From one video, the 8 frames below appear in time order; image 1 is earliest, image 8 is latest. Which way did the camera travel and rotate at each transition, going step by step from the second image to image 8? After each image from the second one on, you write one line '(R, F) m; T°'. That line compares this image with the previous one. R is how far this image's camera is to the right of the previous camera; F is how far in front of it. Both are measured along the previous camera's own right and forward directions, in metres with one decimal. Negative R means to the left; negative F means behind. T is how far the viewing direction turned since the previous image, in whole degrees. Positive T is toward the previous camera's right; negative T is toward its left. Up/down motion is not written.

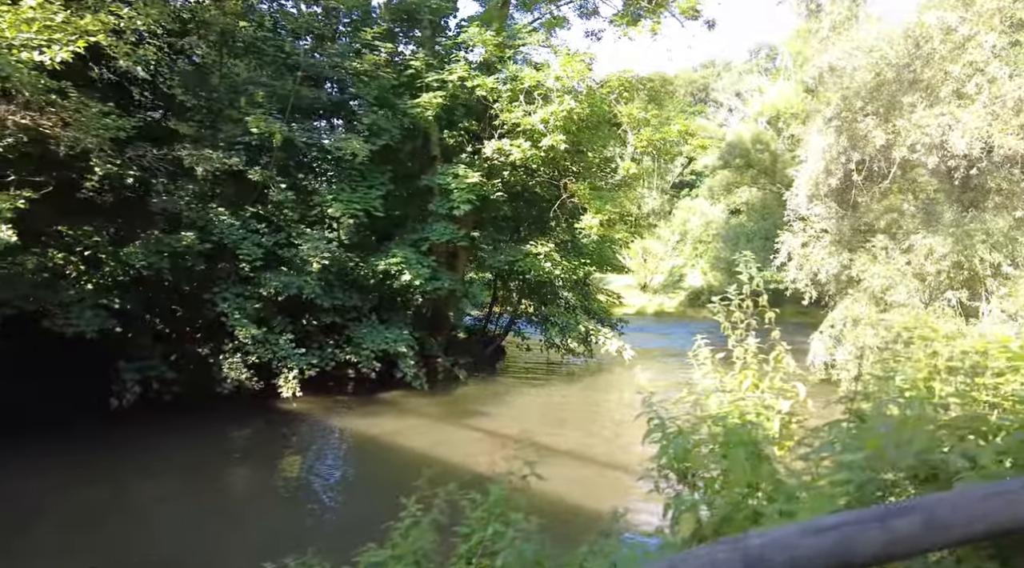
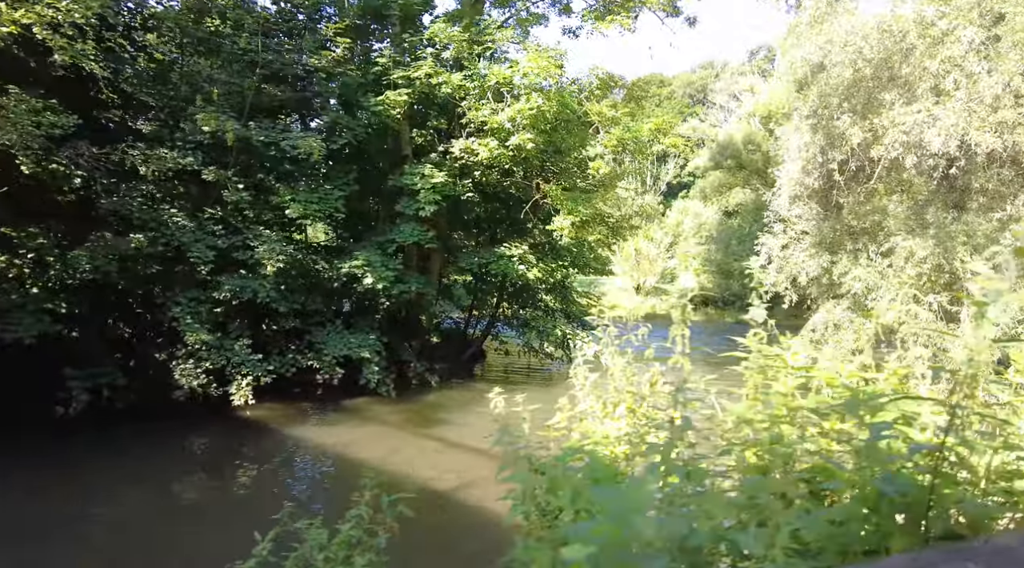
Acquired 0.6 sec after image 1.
(+0.5, +0.4) m; 0°
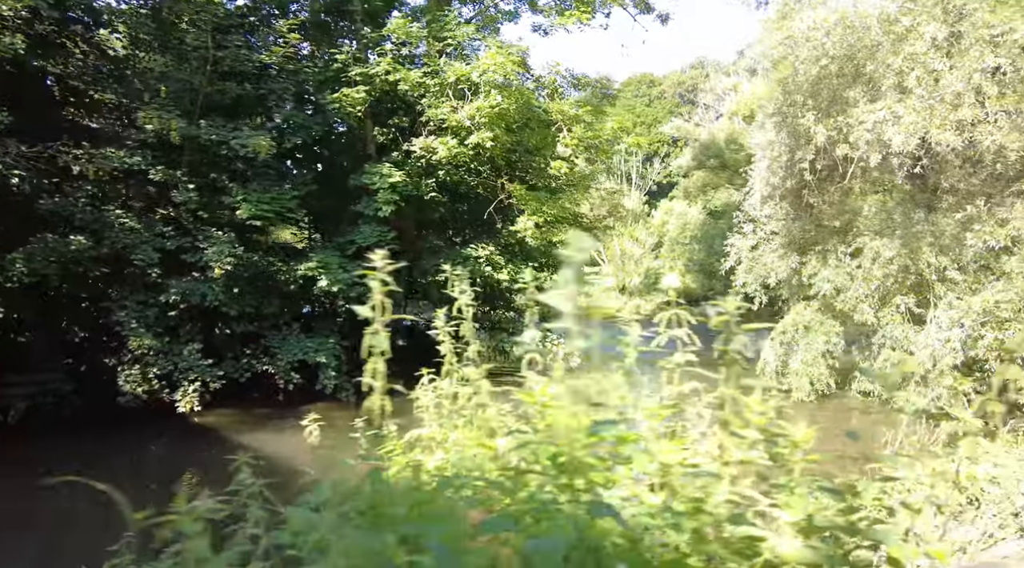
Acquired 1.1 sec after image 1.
(+0.5, +0.3) m; 0°
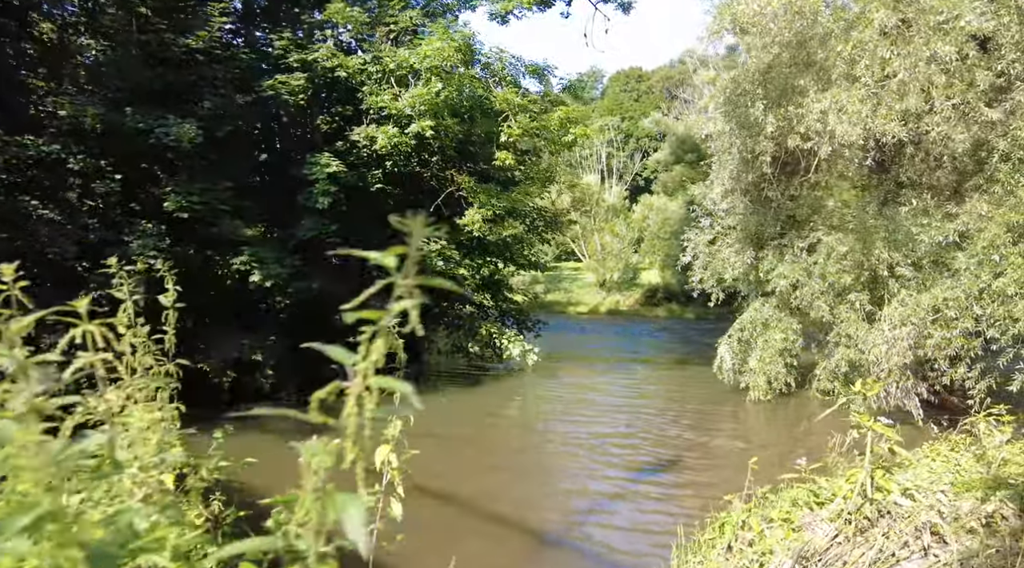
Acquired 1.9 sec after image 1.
(+0.7, +0.4) m; 0°
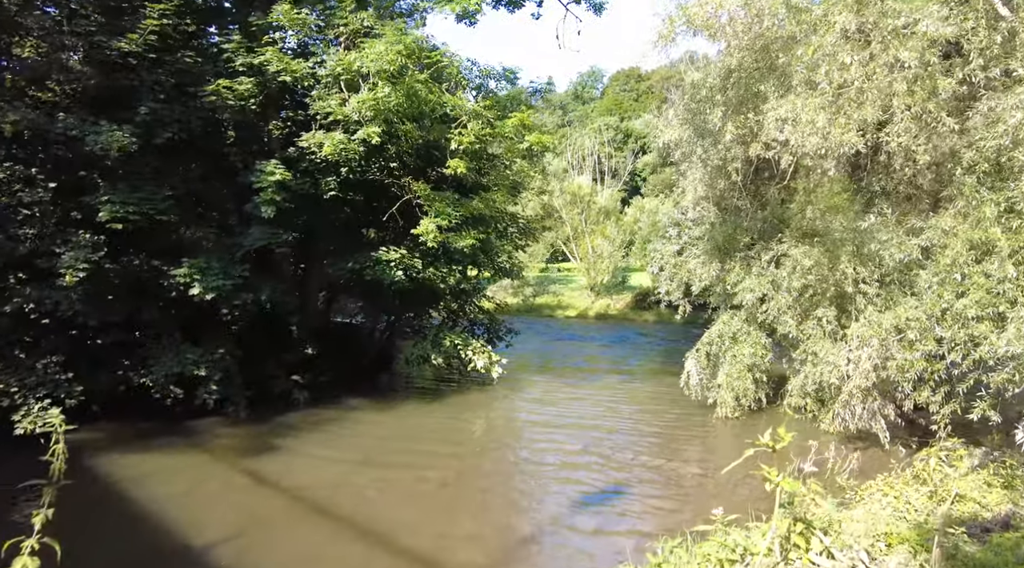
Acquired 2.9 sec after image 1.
(+0.8, +0.5) m; 0°
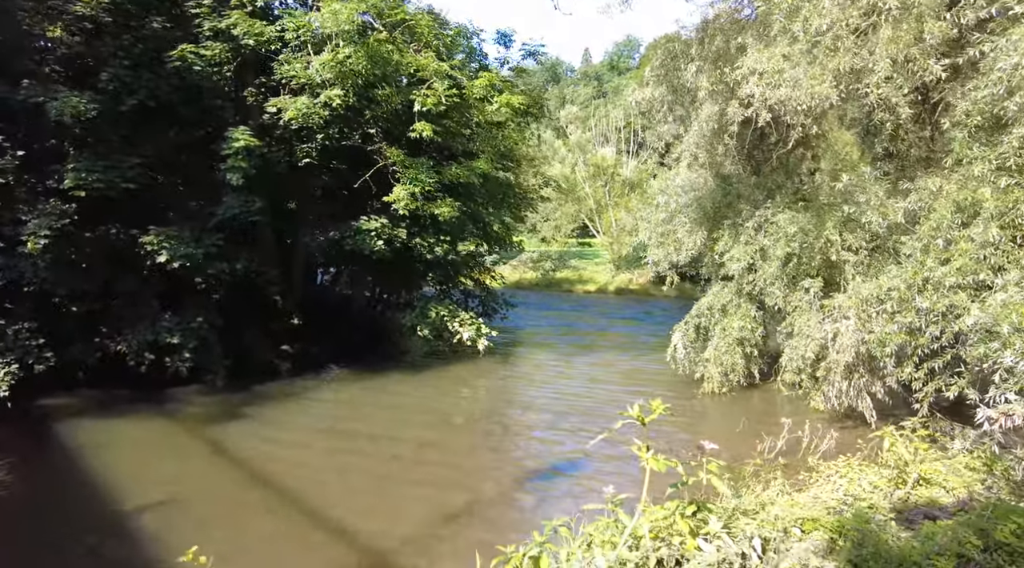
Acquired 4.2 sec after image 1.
(+1.0, +0.5) m; -3°
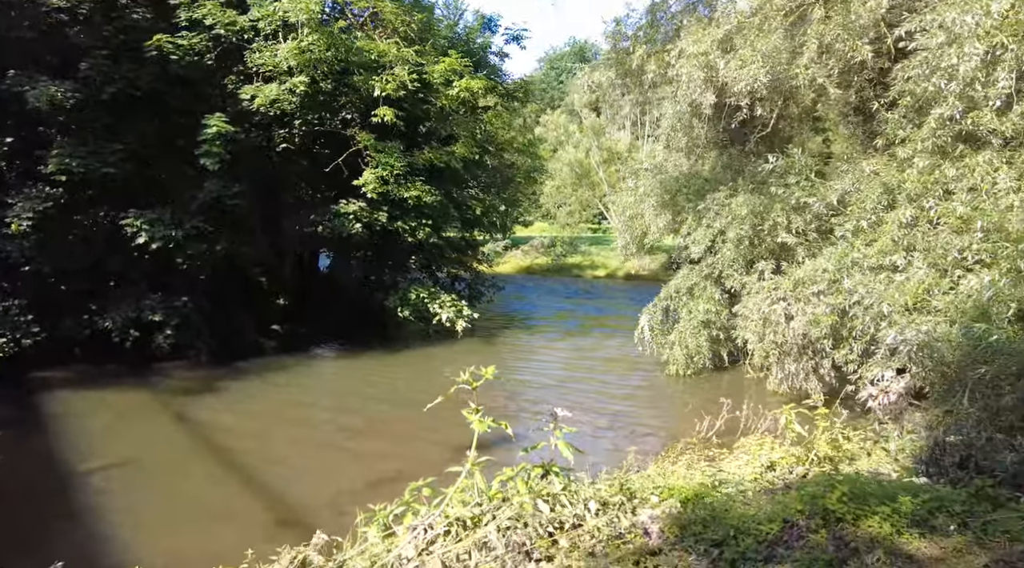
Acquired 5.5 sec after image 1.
(+1.1, -0.2) m; -3°
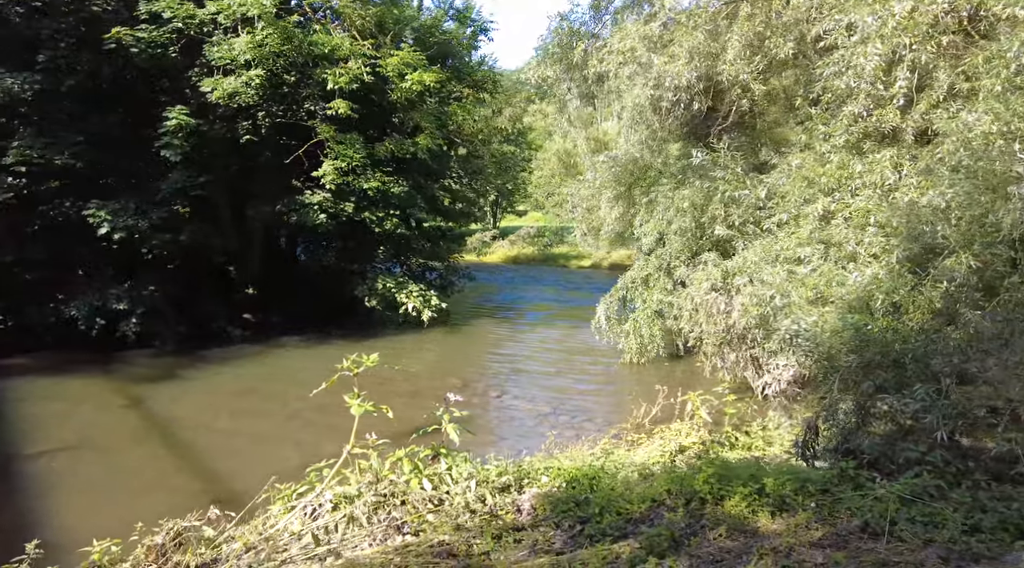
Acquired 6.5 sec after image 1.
(+0.7, -0.2) m; 0°
